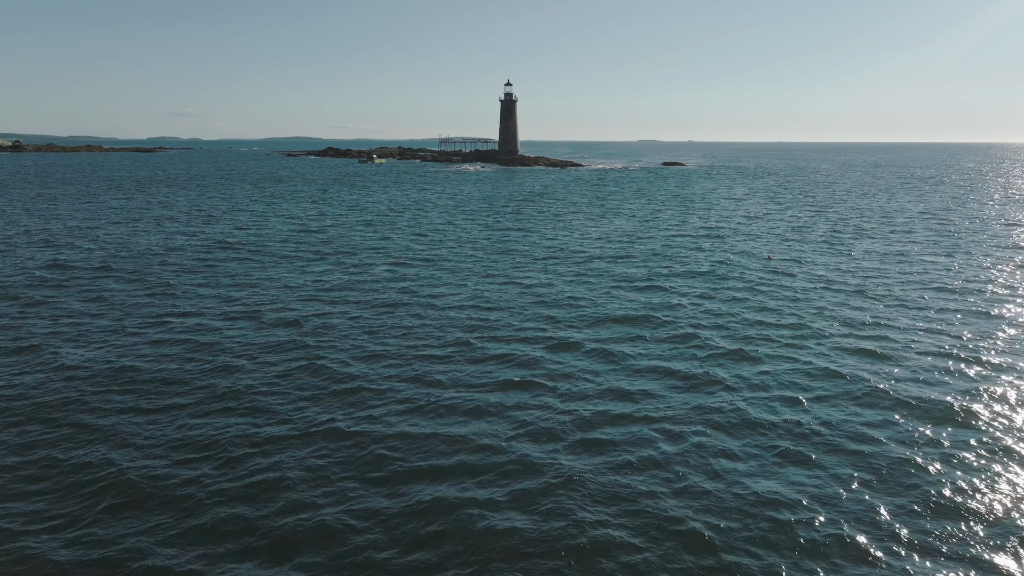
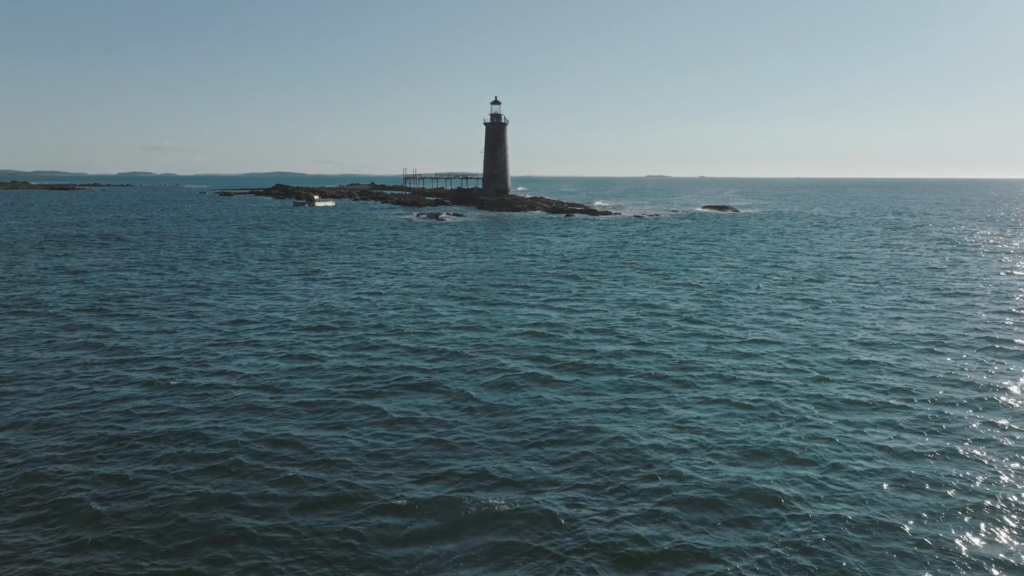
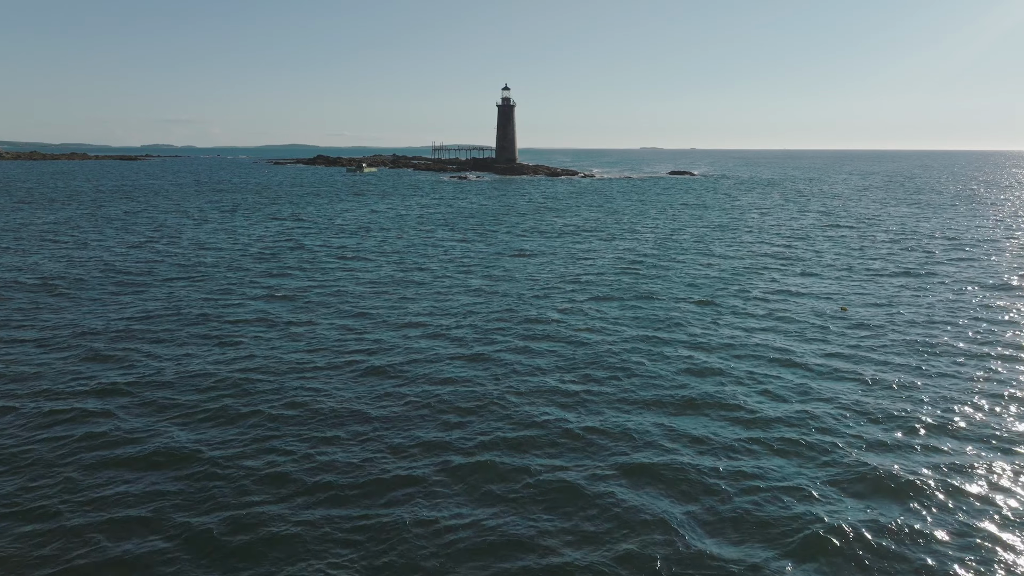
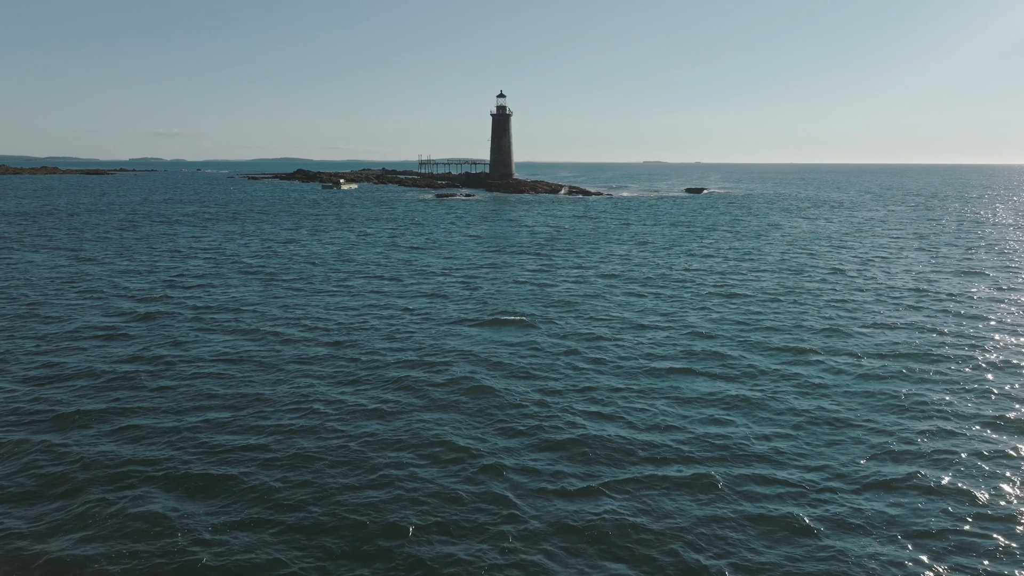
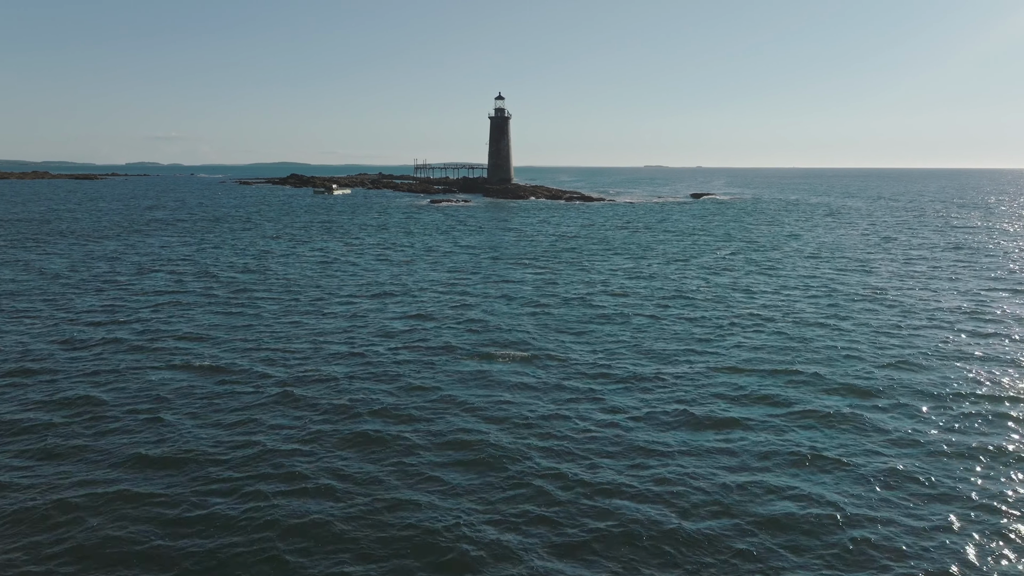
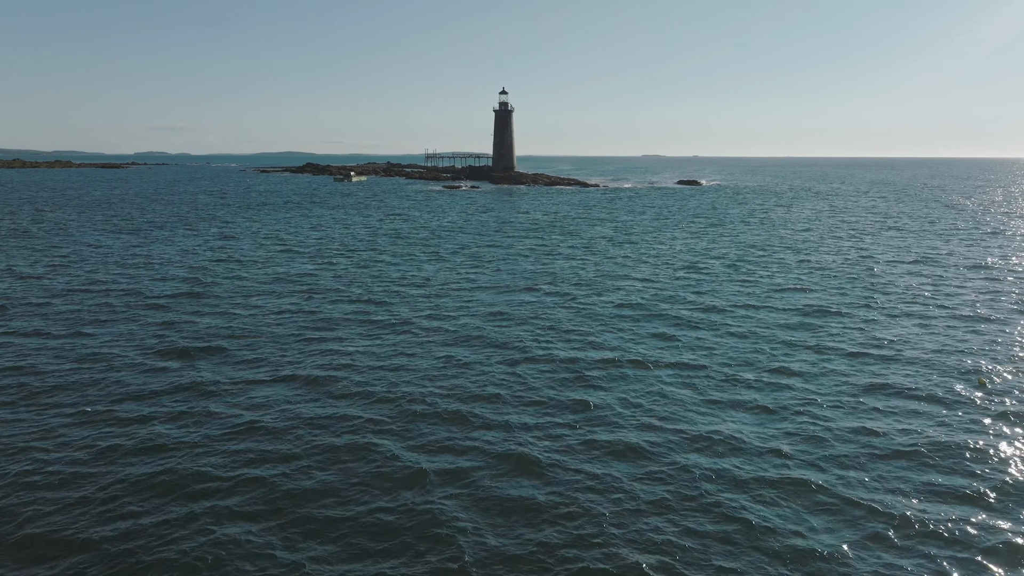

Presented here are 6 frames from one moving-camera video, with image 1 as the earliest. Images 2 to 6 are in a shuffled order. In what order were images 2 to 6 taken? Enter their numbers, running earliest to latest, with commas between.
3, 6, 4, 5, 2
